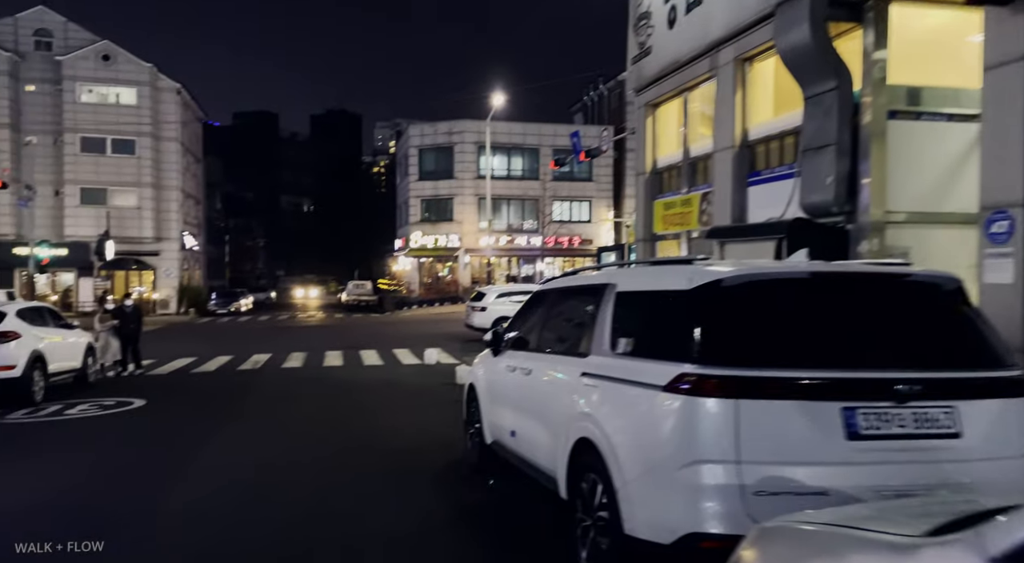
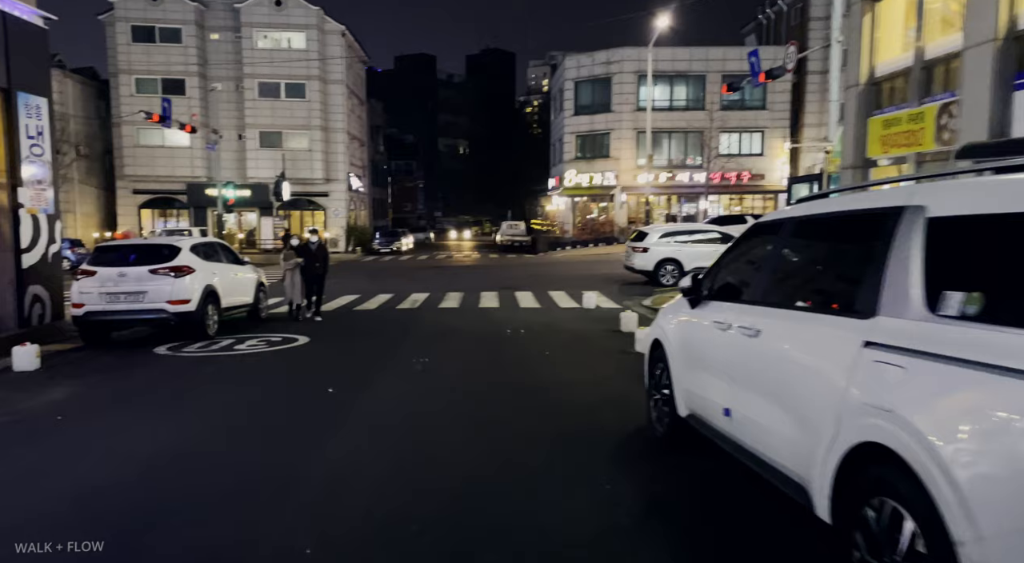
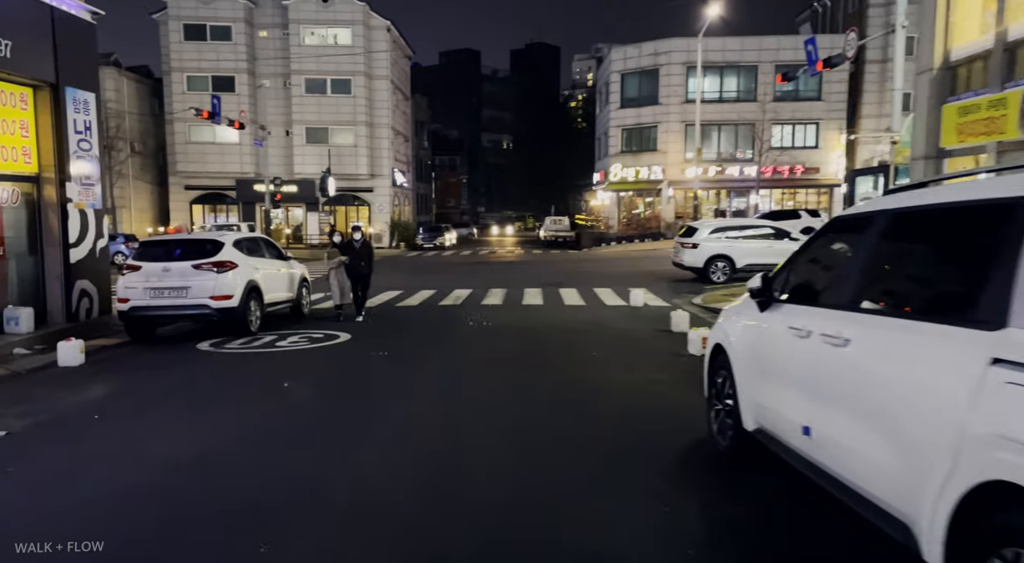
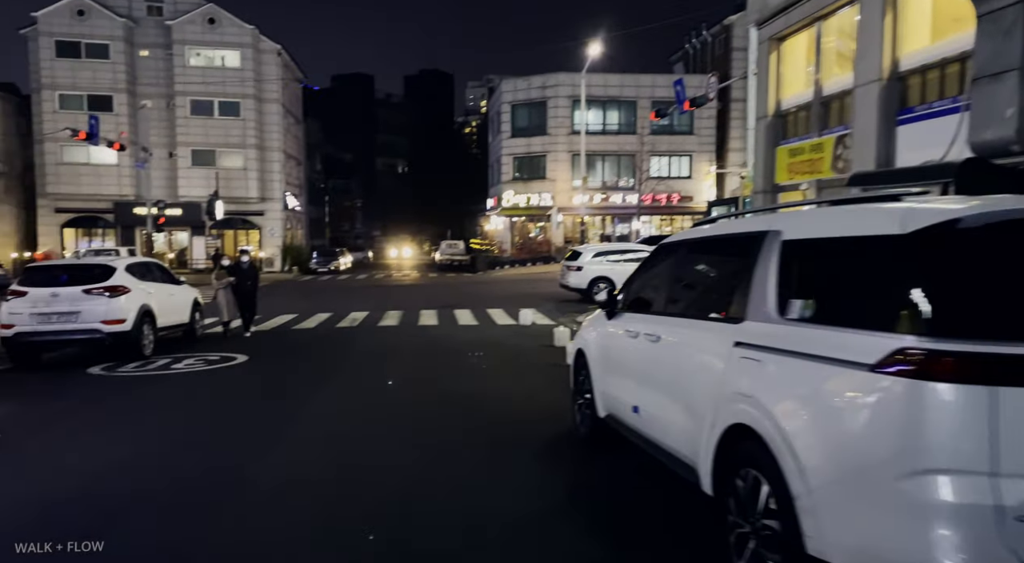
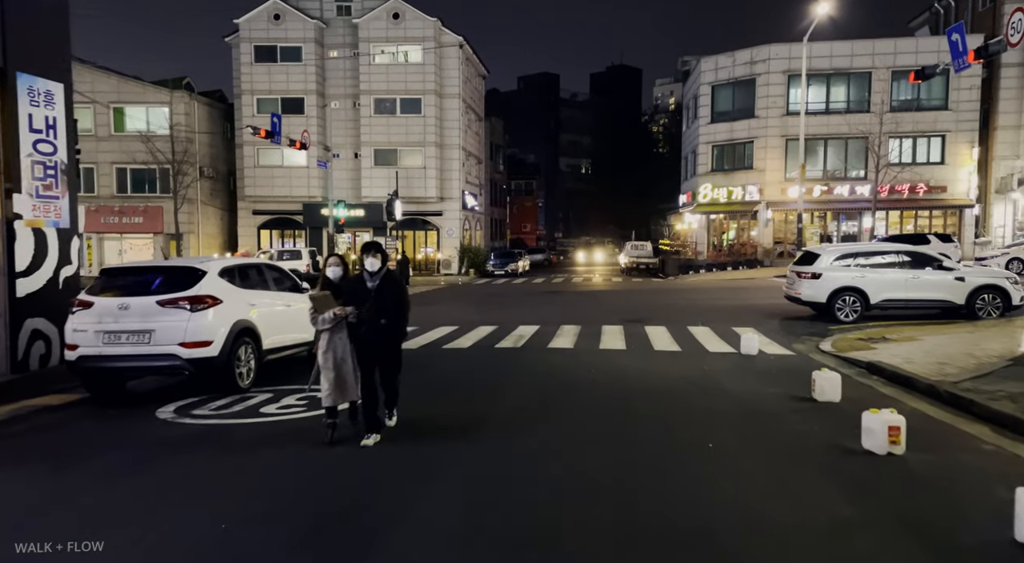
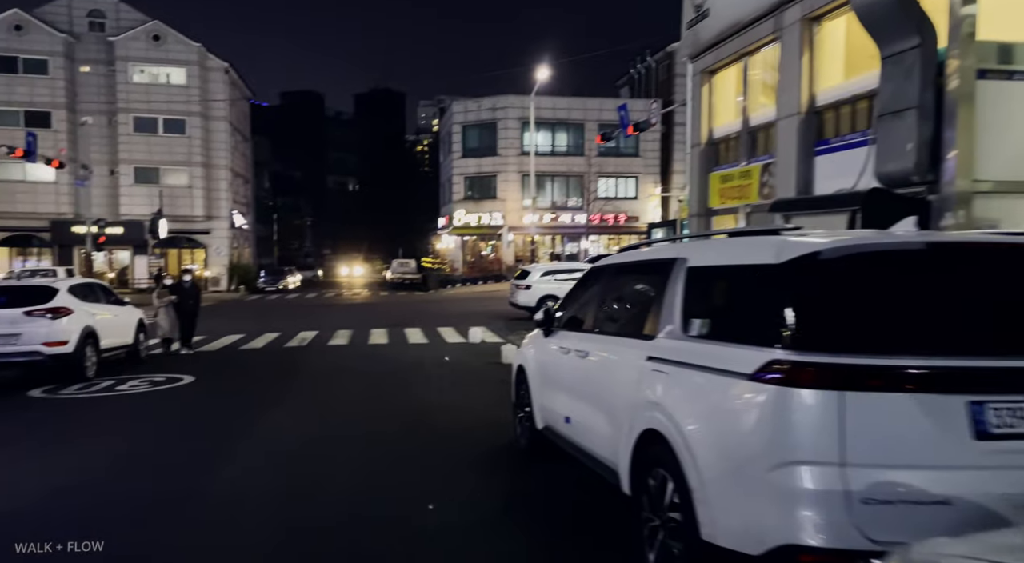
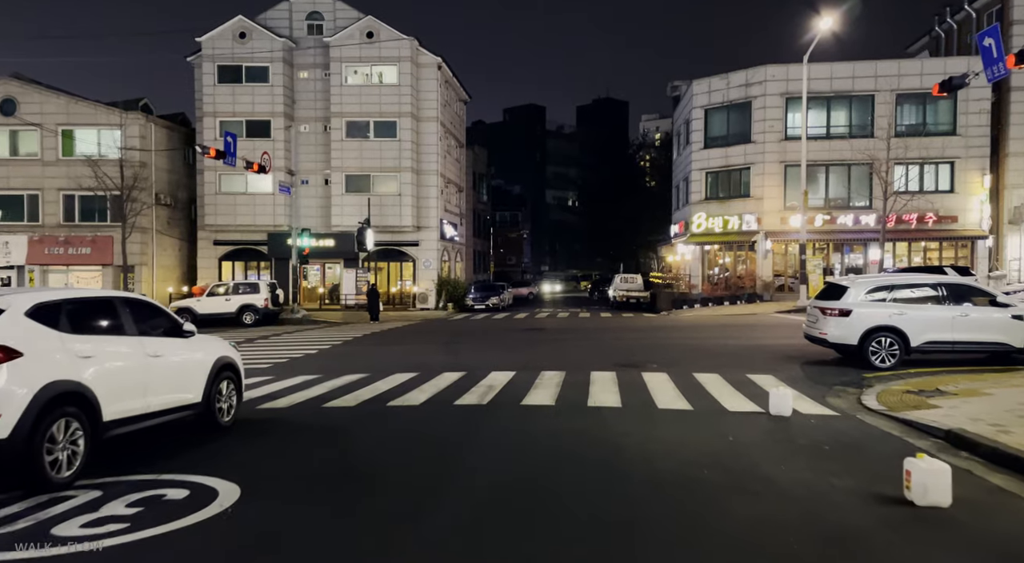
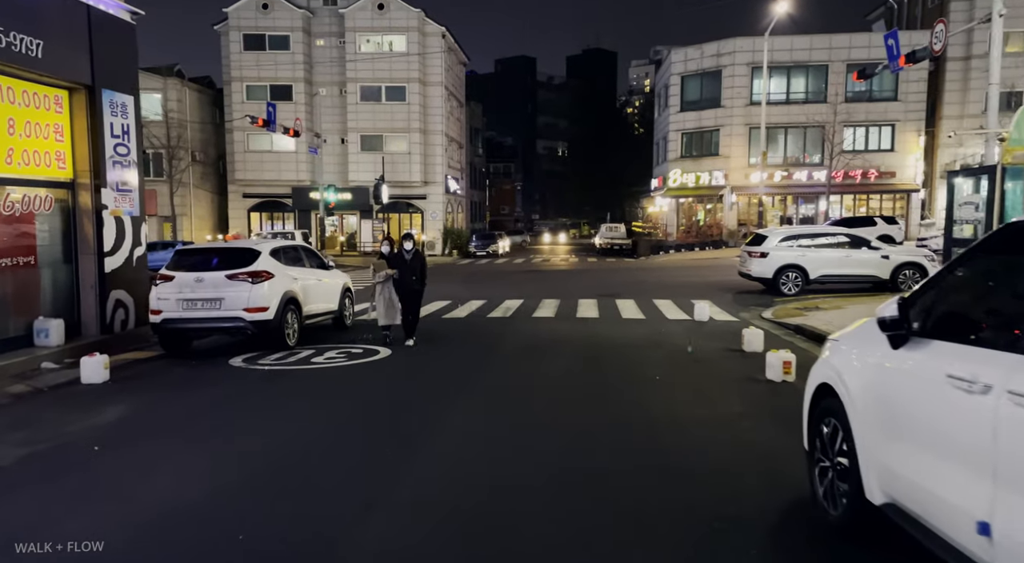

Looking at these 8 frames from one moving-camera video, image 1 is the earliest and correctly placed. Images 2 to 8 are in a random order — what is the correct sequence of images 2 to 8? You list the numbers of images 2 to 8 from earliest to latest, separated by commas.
6, 4, 2, 3, 8, 5, 7
